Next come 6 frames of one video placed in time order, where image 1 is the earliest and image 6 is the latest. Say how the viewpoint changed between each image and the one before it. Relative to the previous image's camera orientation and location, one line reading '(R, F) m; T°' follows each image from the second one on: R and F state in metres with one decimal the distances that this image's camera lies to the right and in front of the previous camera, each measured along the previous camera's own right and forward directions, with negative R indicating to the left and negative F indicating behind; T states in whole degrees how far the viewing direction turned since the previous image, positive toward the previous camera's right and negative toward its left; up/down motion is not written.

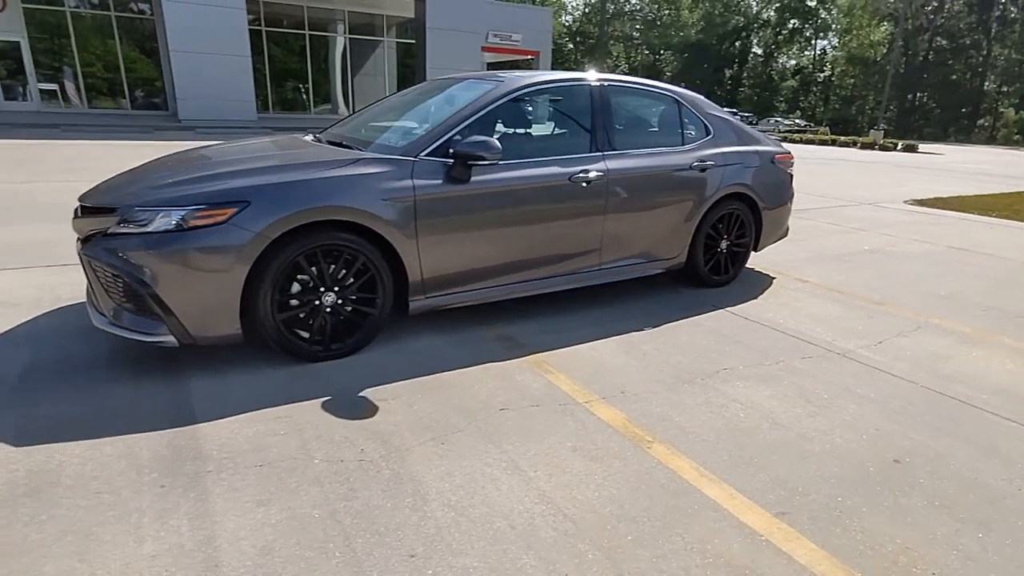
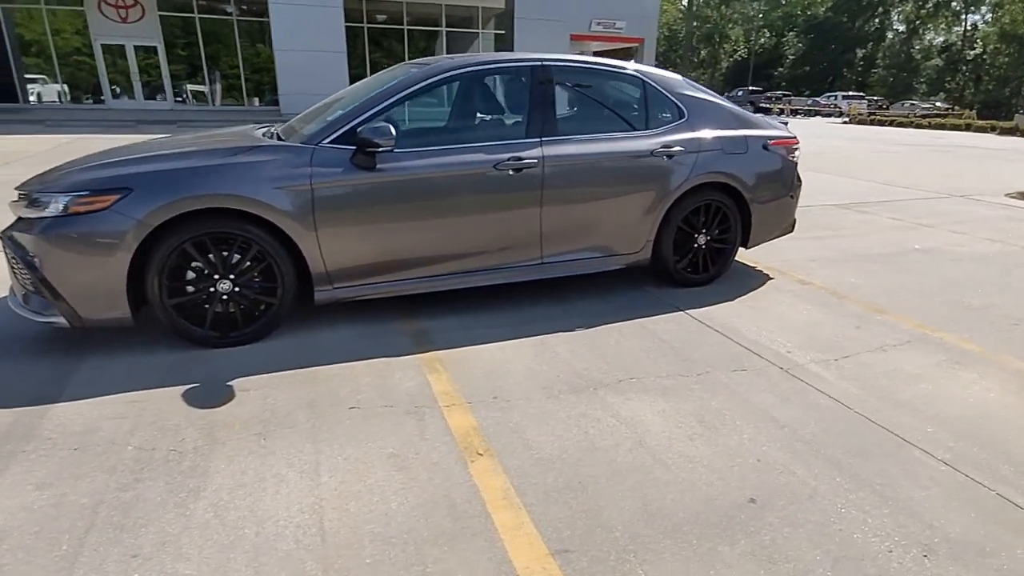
(+1.2, +0.3) m; -10°
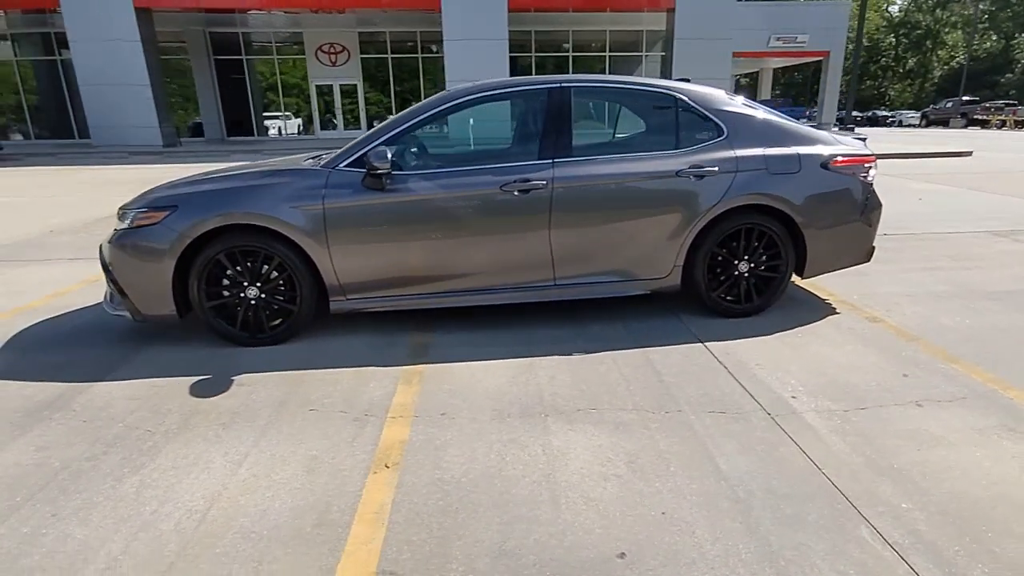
(+1.0, +0.2) m; -16°
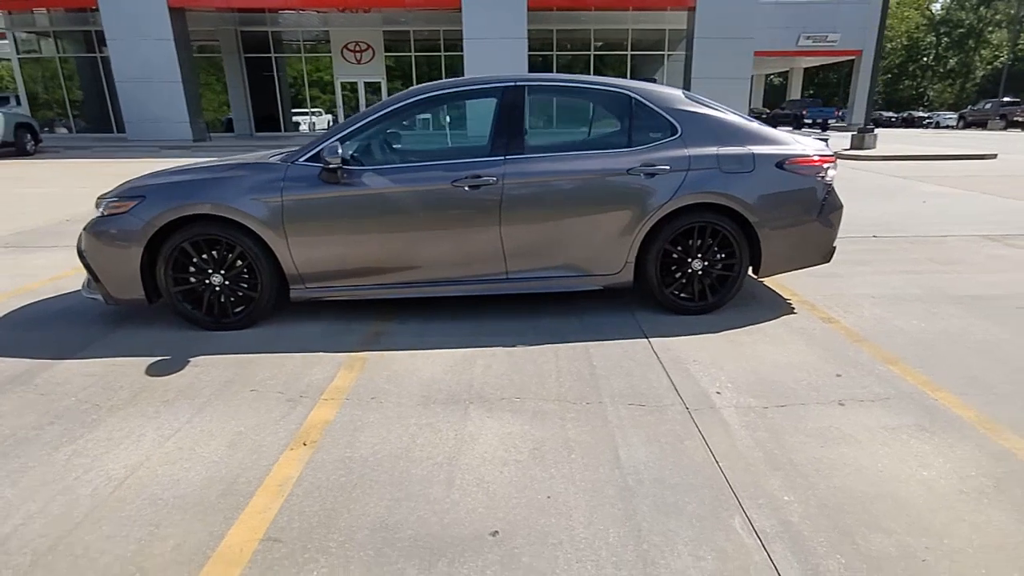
(+0.5, -0.1) m; -3°
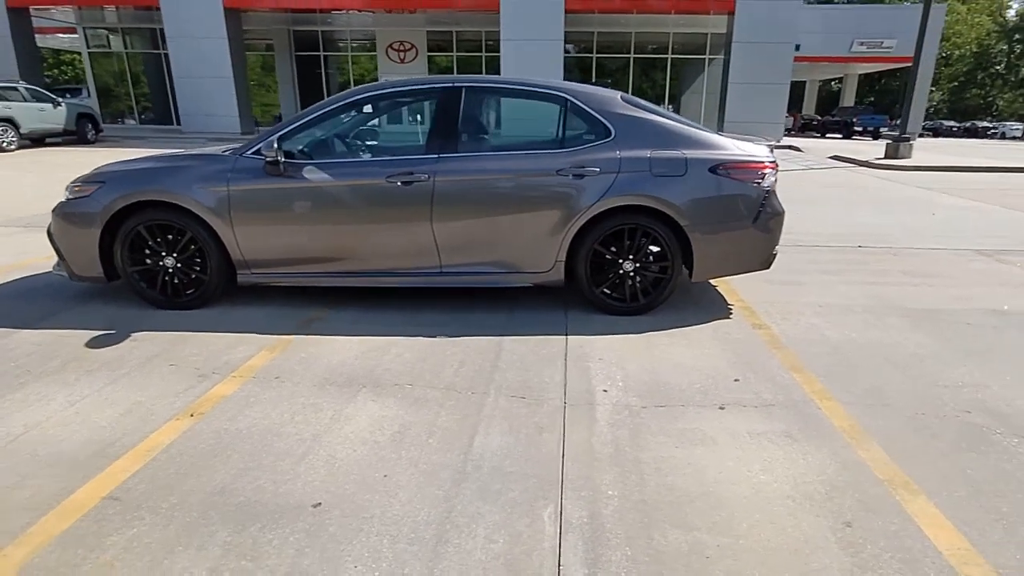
(+0.8, -0.1) m; -5°
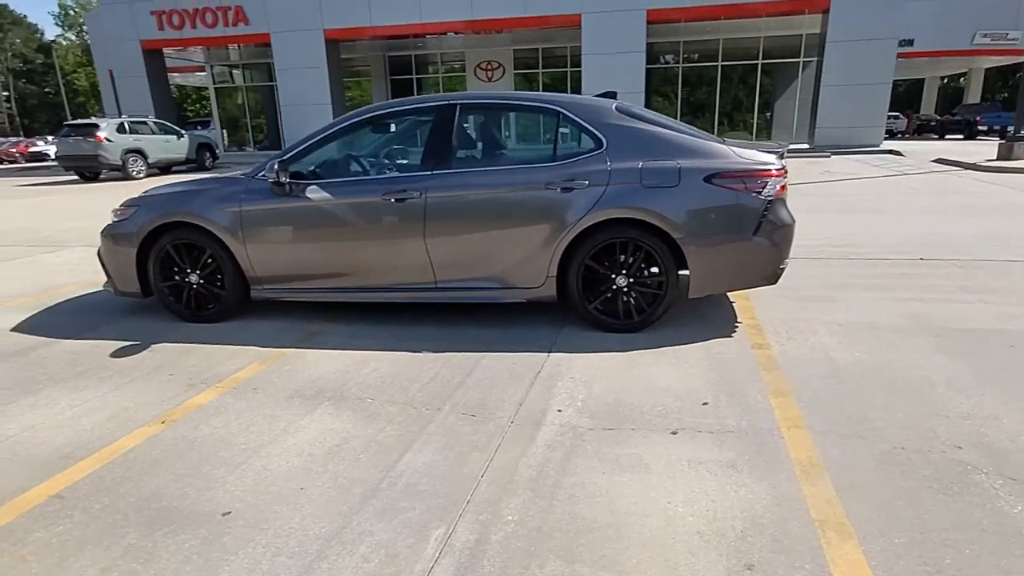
(+0.7, +0.1) m; -9°
